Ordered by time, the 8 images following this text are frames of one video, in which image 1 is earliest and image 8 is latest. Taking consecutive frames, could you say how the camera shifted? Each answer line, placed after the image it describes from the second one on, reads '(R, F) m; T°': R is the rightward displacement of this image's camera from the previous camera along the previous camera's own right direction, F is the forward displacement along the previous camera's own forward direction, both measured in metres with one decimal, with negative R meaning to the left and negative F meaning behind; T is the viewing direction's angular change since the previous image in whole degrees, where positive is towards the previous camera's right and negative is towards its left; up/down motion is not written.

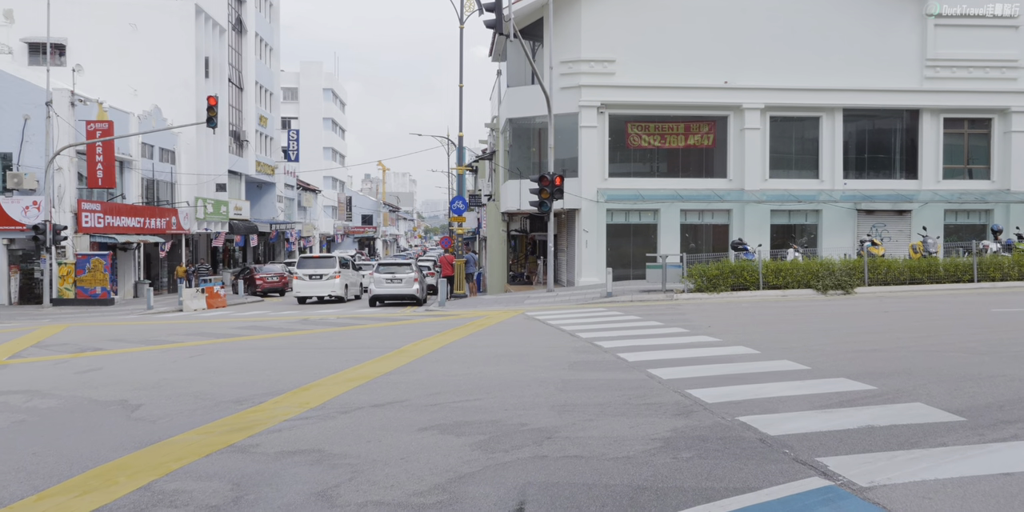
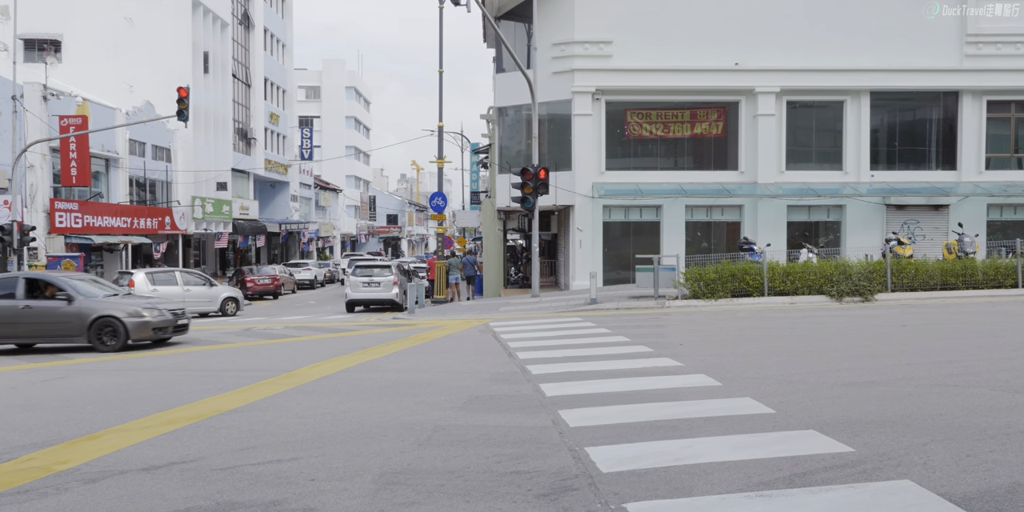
(+1.7, +2.5) m; -3°
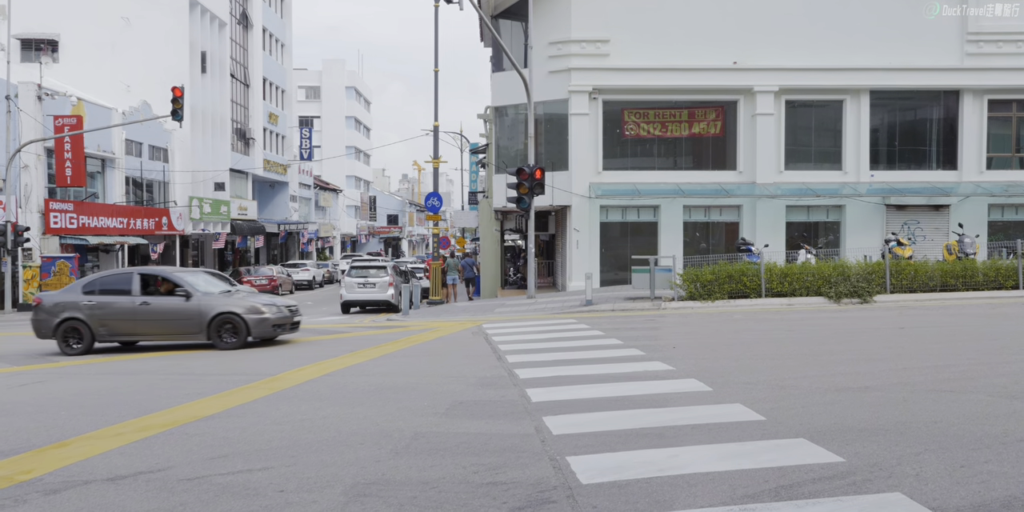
(+0.2, +0.2) m; 0°
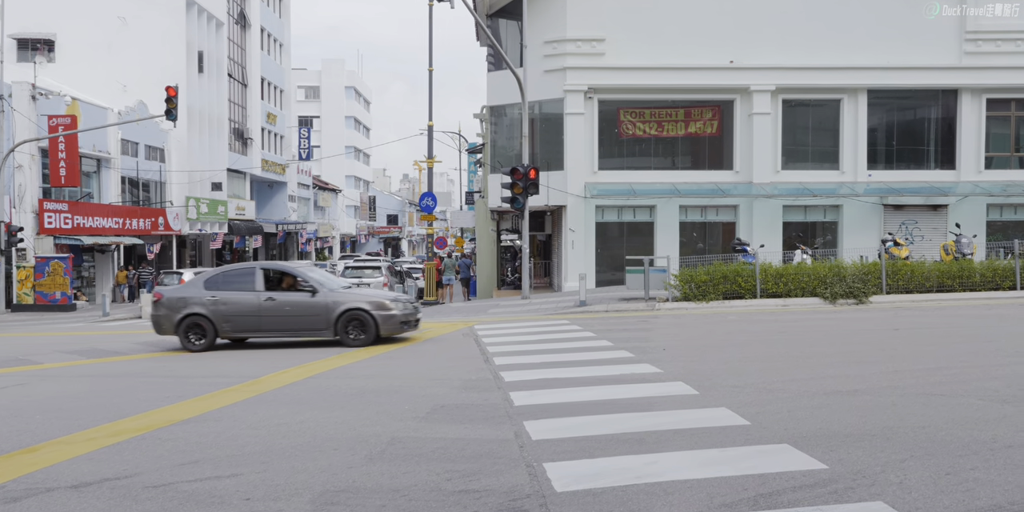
(+0.2, +0.2) m; 0°
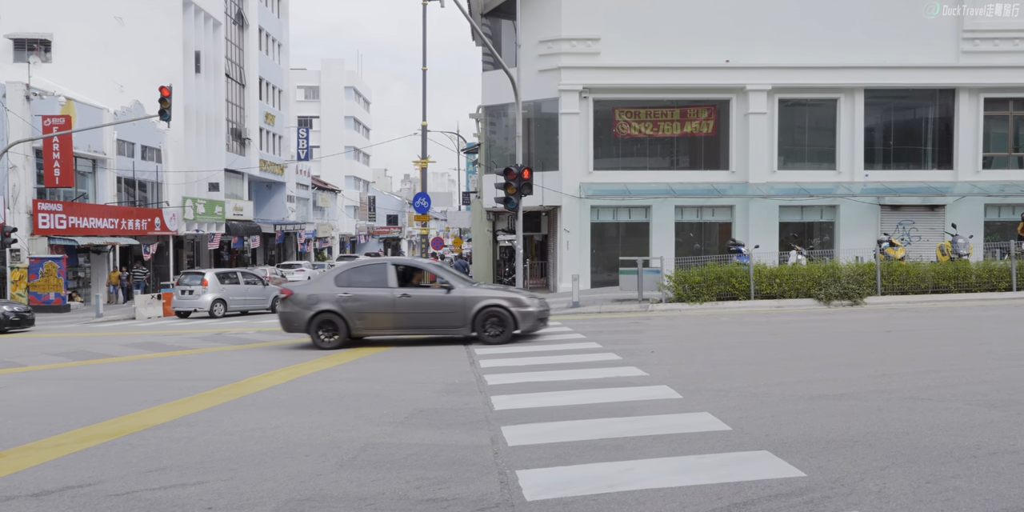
(+0.2, +0.1) m; 0°
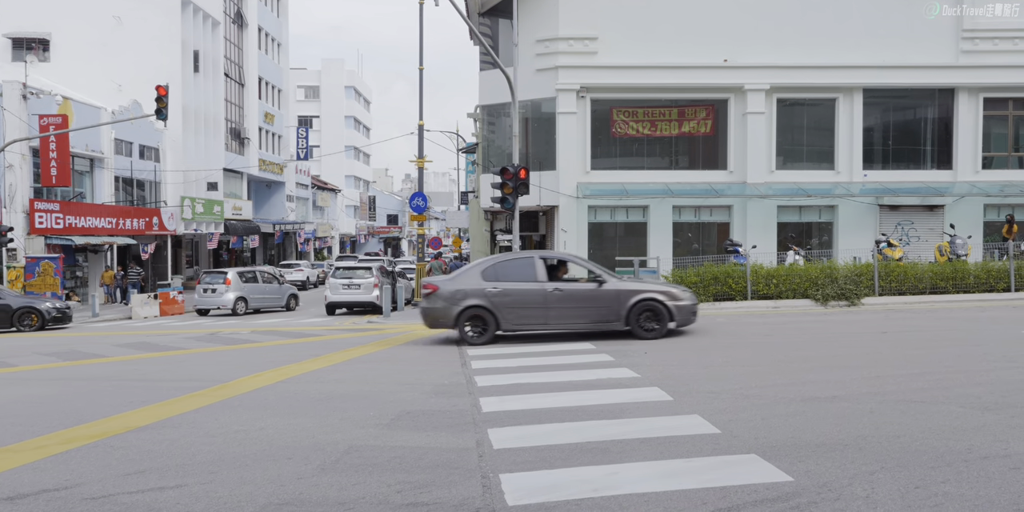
(+0.1, +0.1) m; 0°
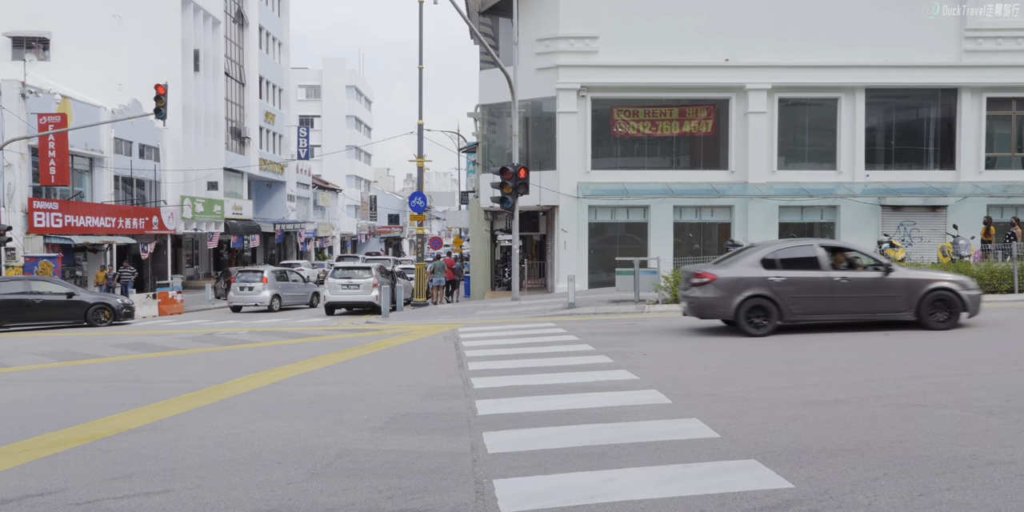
(+0.1, +0.1) m; 0°
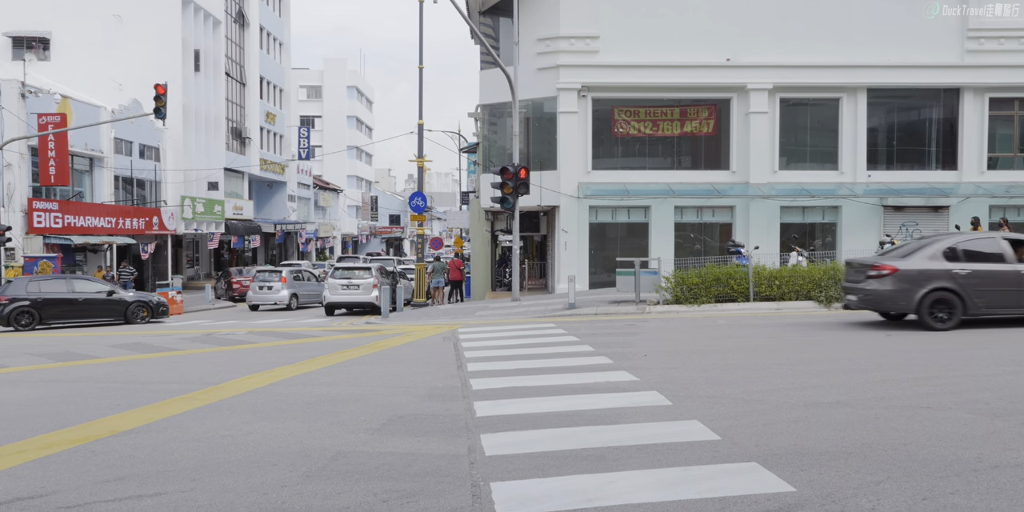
(0.0, +0.1) m; 0°
